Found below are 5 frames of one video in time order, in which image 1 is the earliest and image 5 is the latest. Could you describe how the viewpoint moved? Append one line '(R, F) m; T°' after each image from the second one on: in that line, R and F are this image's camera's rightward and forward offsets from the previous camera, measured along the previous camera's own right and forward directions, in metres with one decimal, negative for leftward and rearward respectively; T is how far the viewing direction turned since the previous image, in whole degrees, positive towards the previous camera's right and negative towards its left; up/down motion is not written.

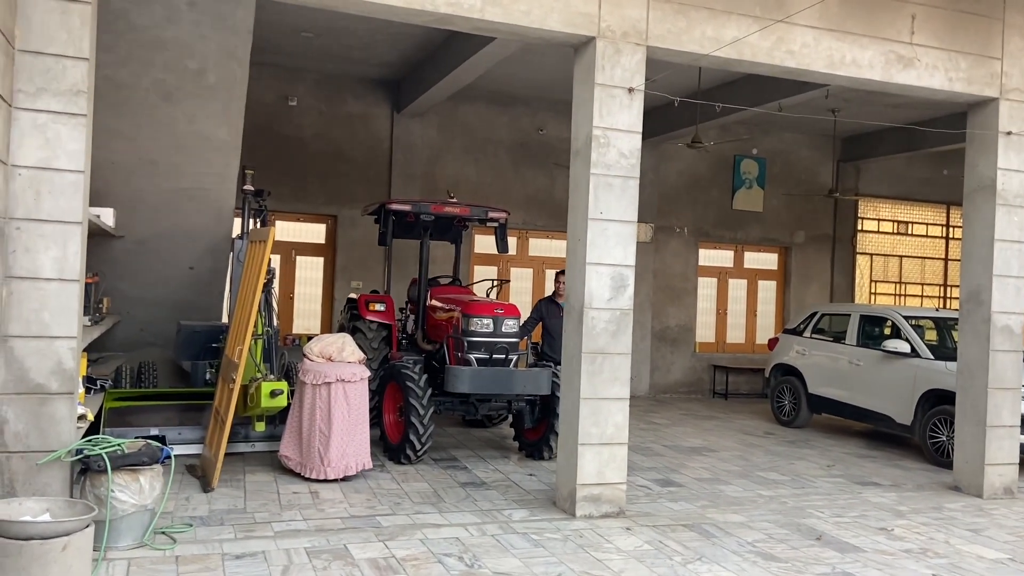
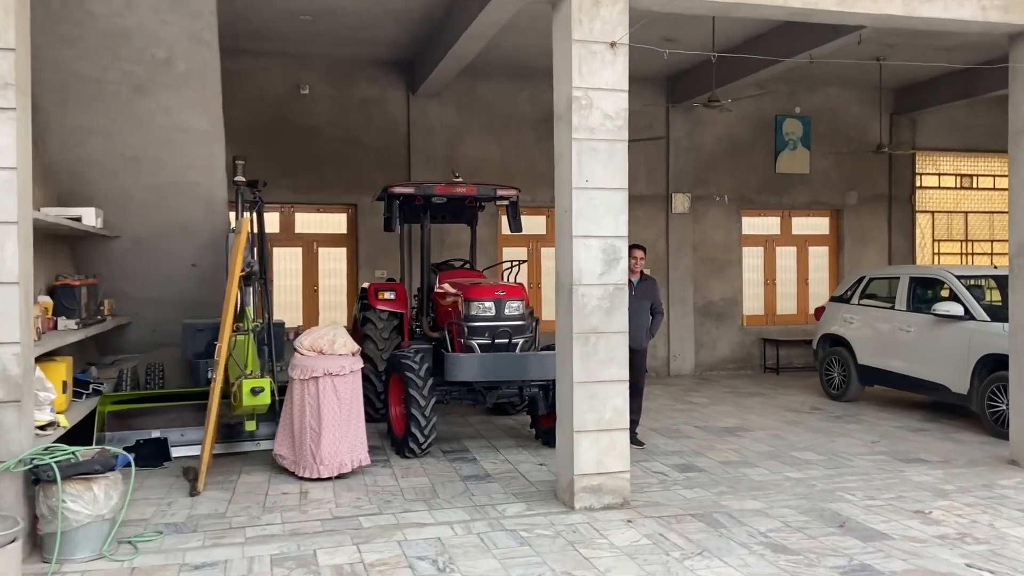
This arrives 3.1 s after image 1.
(+0.5, +0.4) m; -5°
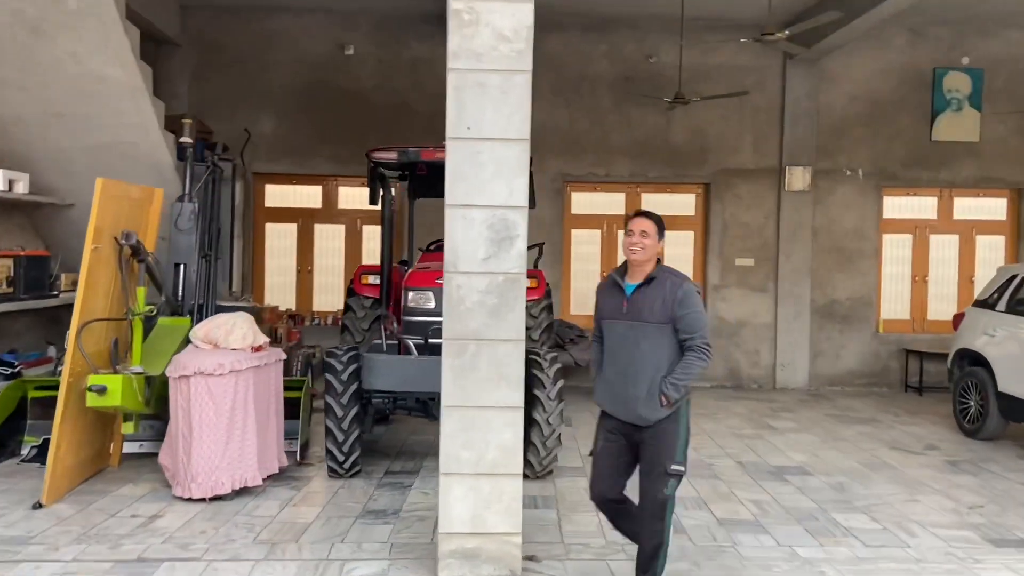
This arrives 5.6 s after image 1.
(+1.4, +1.4) m; -14°
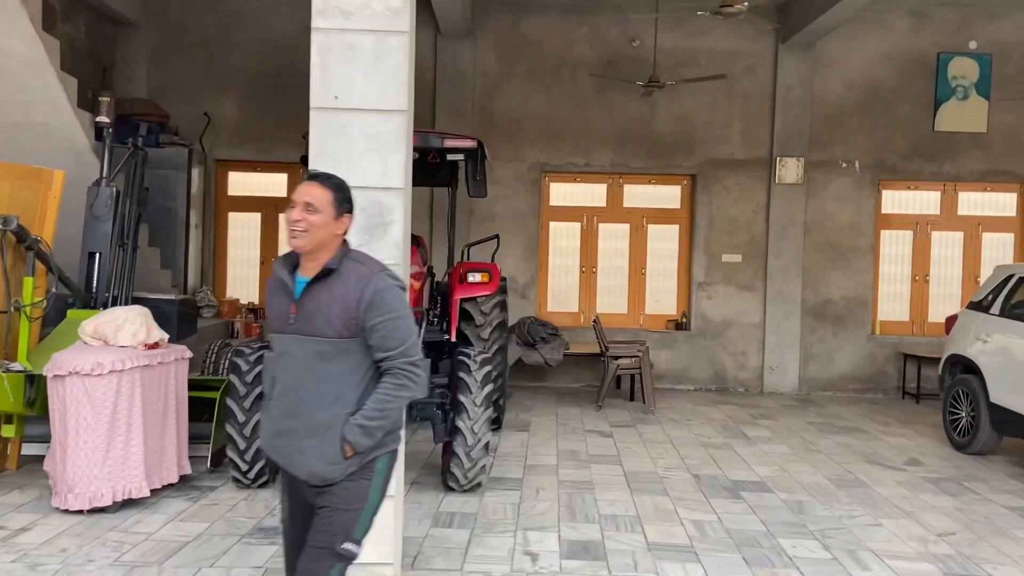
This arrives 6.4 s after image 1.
(+0.5, +0.4) m; -2°
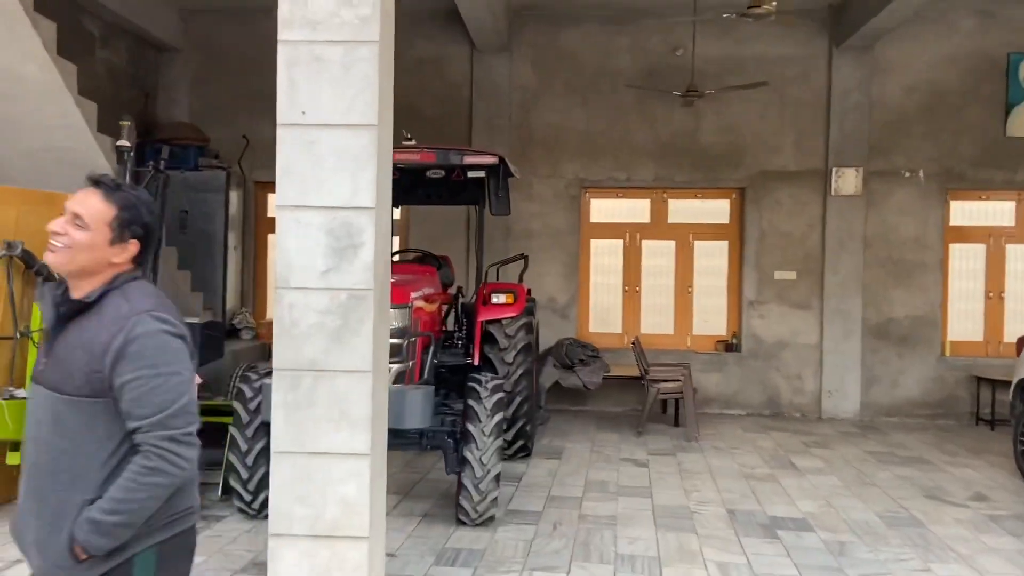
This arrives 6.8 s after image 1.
(+0.3, +0.2) m; -5°
